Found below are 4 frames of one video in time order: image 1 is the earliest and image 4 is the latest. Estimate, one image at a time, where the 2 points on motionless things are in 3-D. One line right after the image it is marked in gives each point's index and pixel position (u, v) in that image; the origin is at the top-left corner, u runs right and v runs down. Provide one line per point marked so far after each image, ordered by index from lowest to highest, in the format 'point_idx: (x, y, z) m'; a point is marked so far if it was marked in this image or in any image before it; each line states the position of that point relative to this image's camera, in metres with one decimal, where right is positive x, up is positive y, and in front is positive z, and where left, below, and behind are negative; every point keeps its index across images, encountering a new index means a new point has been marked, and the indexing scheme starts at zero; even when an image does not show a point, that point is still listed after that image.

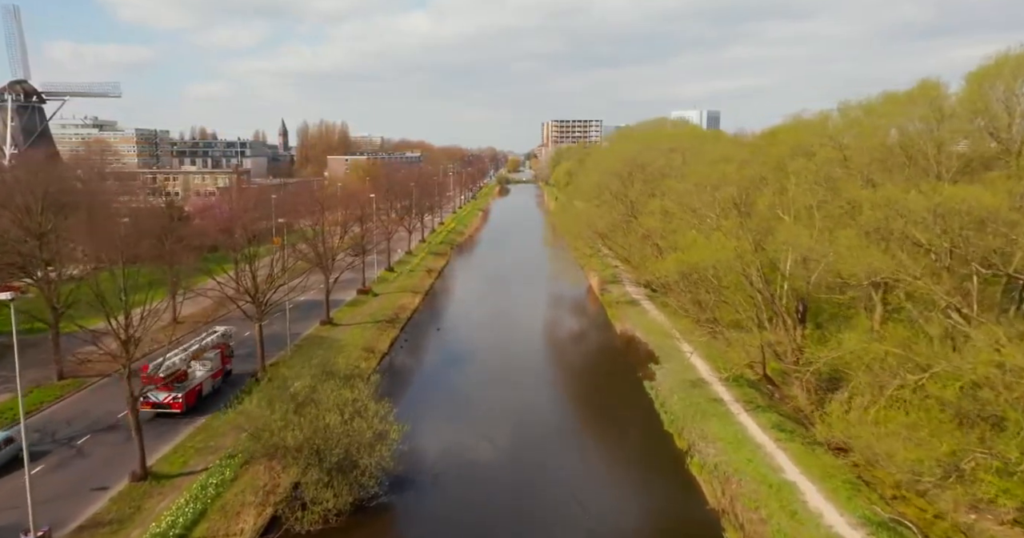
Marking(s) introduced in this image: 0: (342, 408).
0: (-4.0, -3.3, +17.2) m
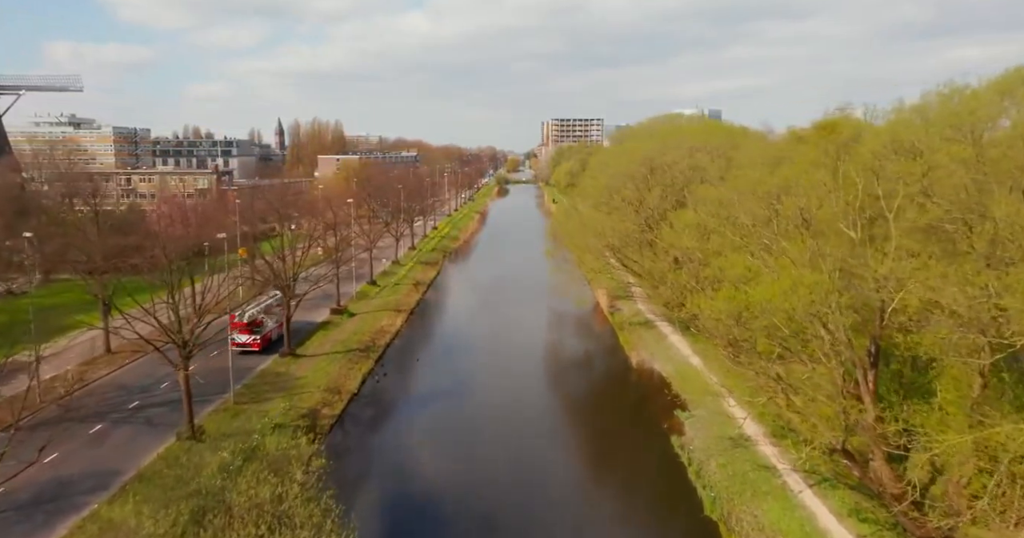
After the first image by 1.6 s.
0: (-4.1, -4.0, +12.1) m
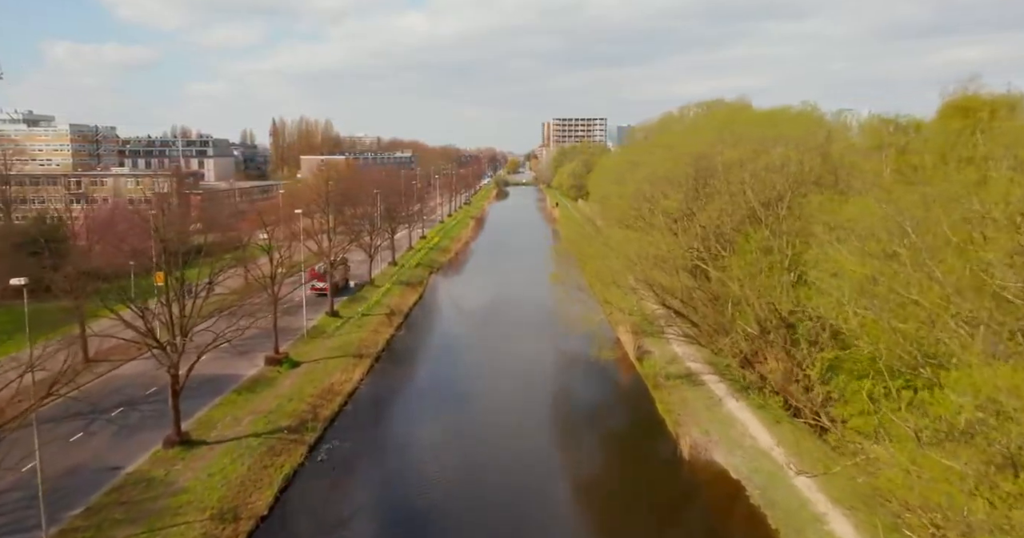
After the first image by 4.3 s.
0: (-4.2, -5.2, +3.5) m
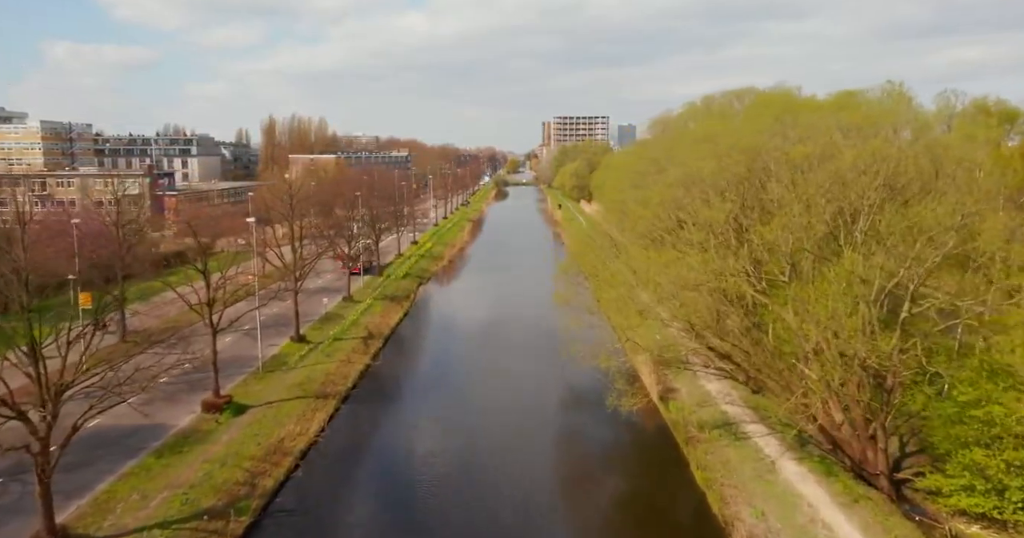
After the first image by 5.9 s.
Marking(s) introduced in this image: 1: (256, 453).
0: (-4.3, -5.9, -1.4) m
1: (-6.2, -4.6, +18.3) m
